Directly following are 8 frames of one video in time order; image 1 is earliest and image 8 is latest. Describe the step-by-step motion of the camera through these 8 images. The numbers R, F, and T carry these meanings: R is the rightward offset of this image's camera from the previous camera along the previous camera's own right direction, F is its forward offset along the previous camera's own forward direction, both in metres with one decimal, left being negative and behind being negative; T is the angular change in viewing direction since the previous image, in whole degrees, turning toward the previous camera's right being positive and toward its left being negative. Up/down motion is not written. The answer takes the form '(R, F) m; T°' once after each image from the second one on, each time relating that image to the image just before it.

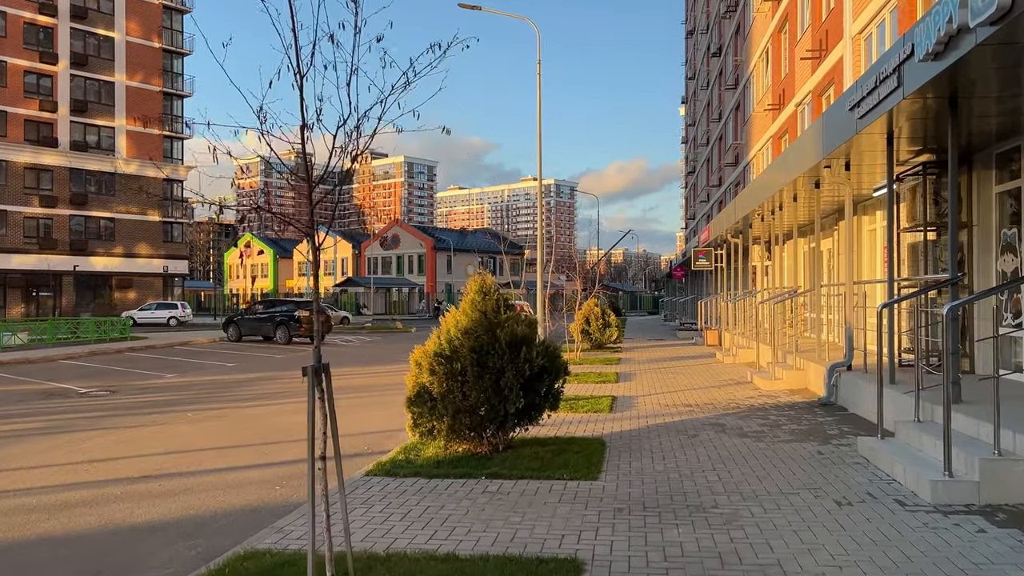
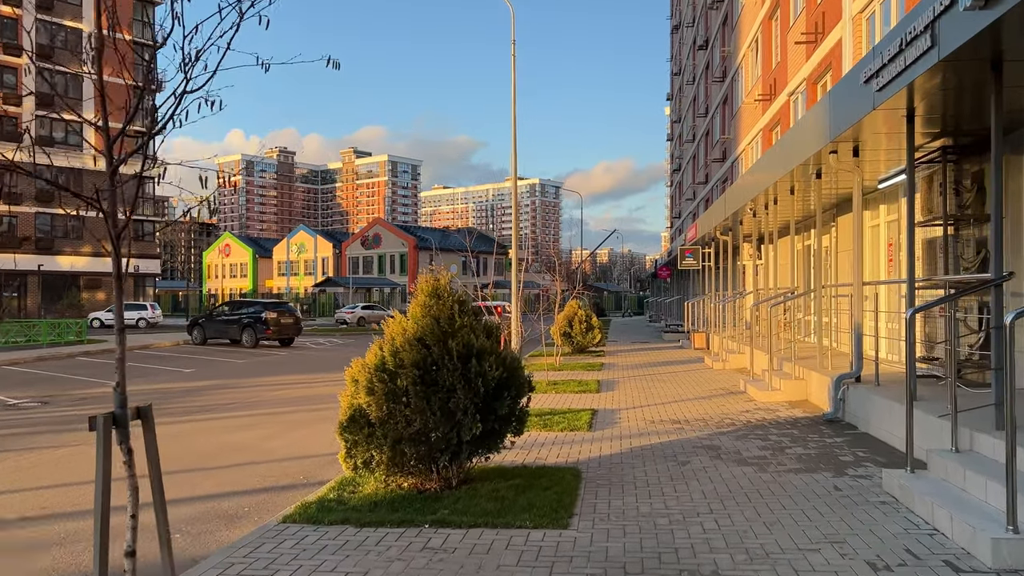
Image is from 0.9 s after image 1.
(+0.2, +1.2) m; +1°
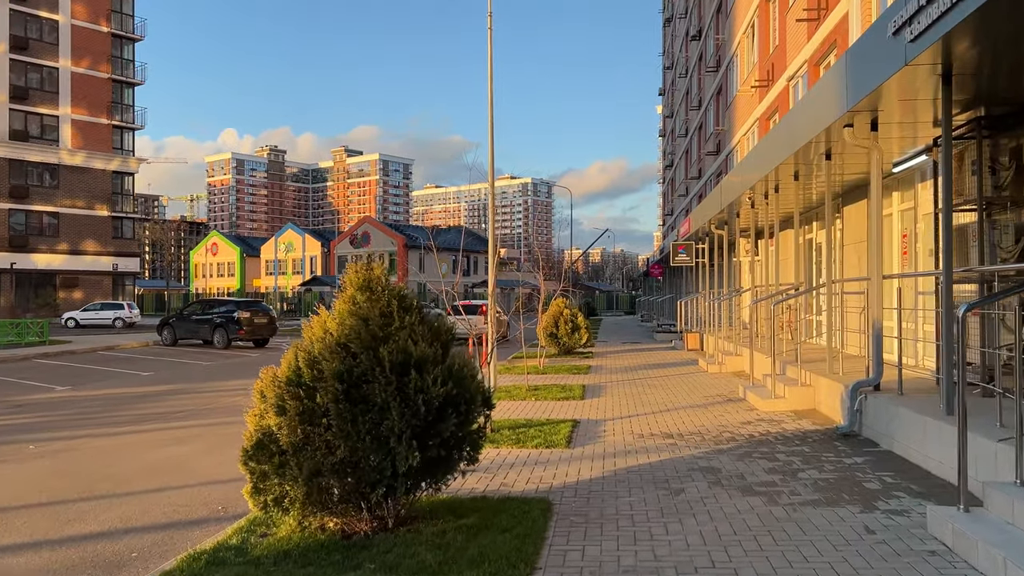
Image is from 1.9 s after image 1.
(+0.3, +1.2) m; +1°
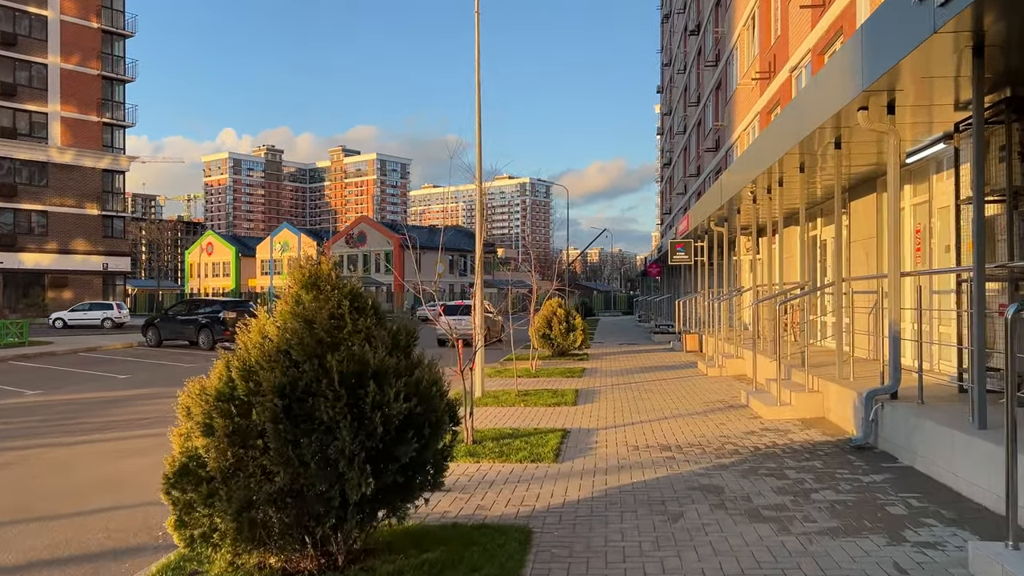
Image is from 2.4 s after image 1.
(+0.1, +0.7) m; 0°
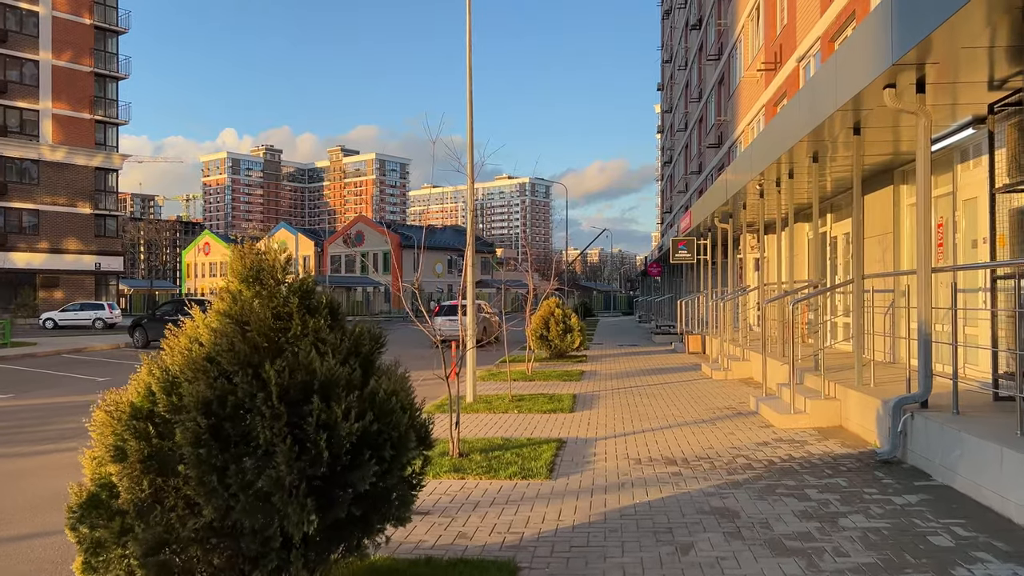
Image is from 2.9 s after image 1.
(+0.1, +0.7) m; 0°
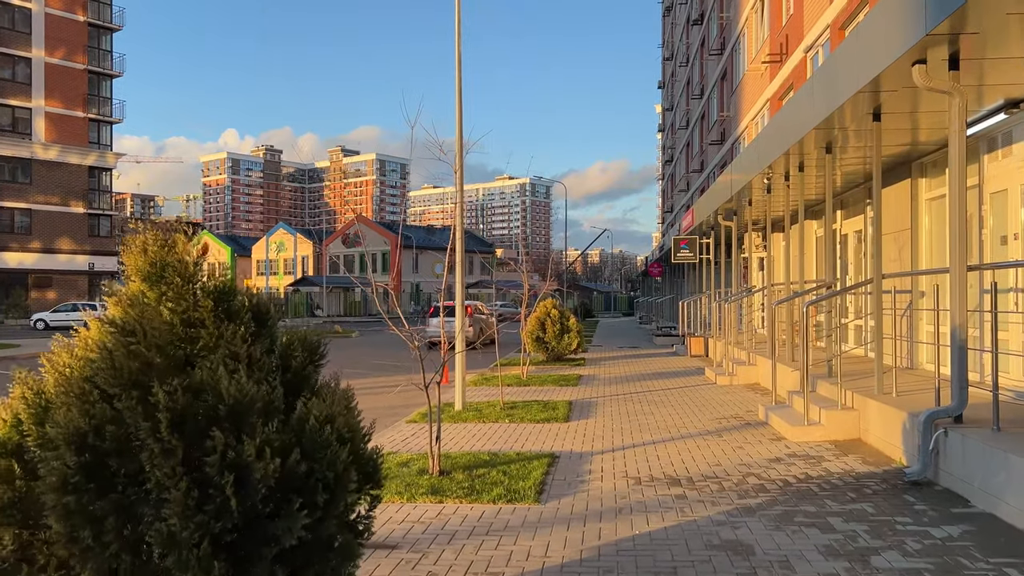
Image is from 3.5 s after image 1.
(+0.1, +0.7) m; 0°
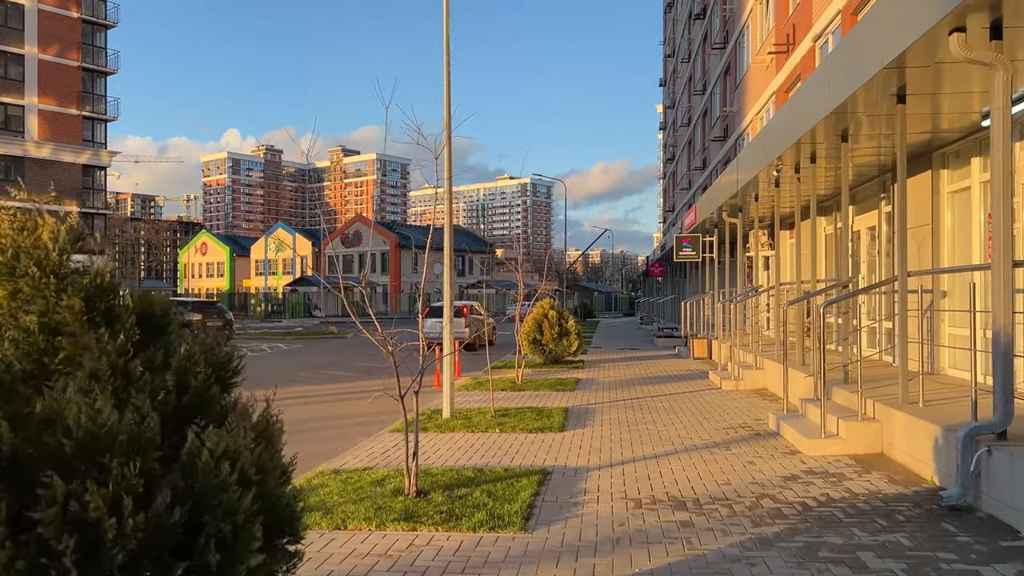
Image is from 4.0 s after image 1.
(+0.1, +0.7) m; 0°
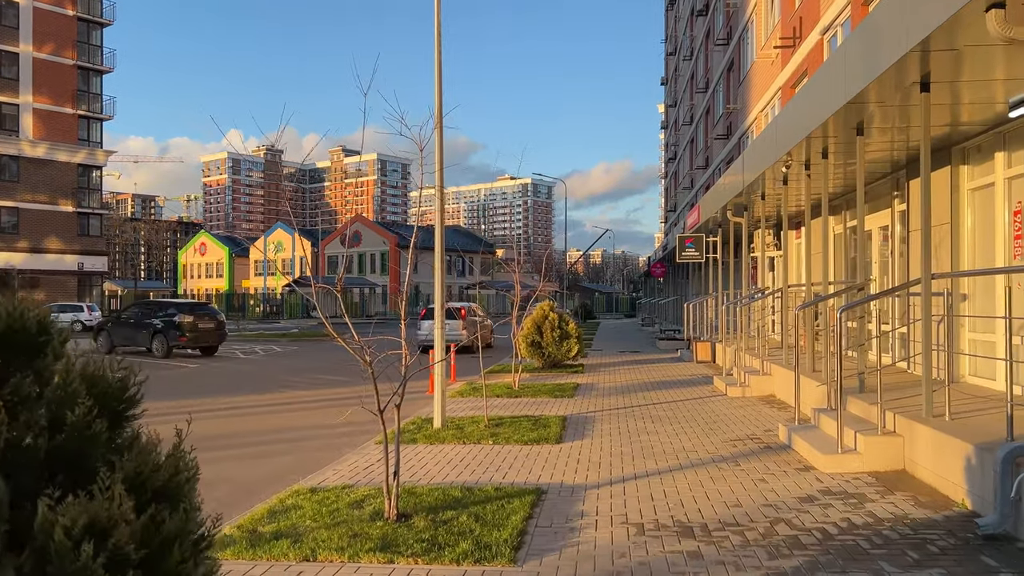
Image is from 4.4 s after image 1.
(+0.1, +0.5) m; 0°
